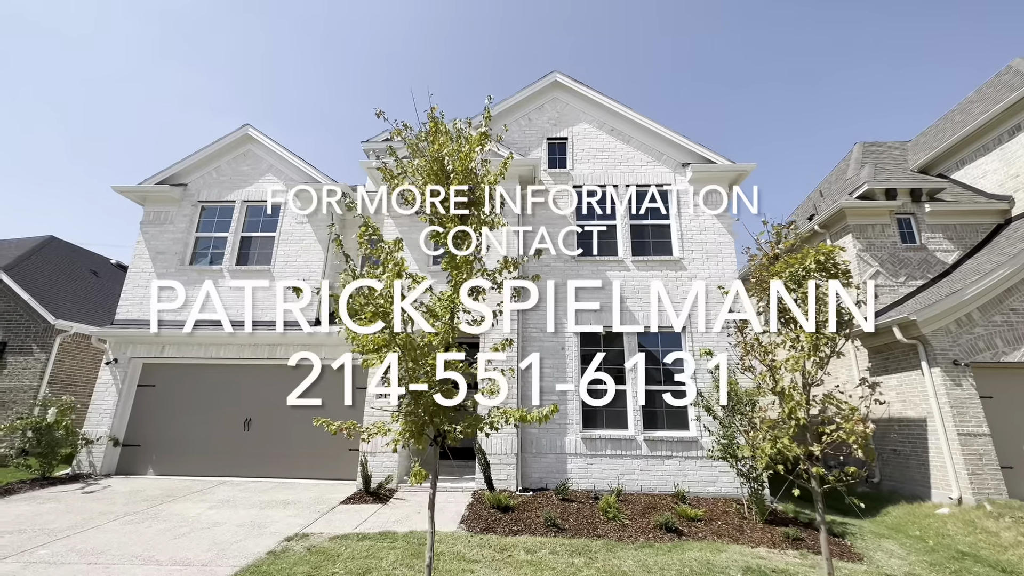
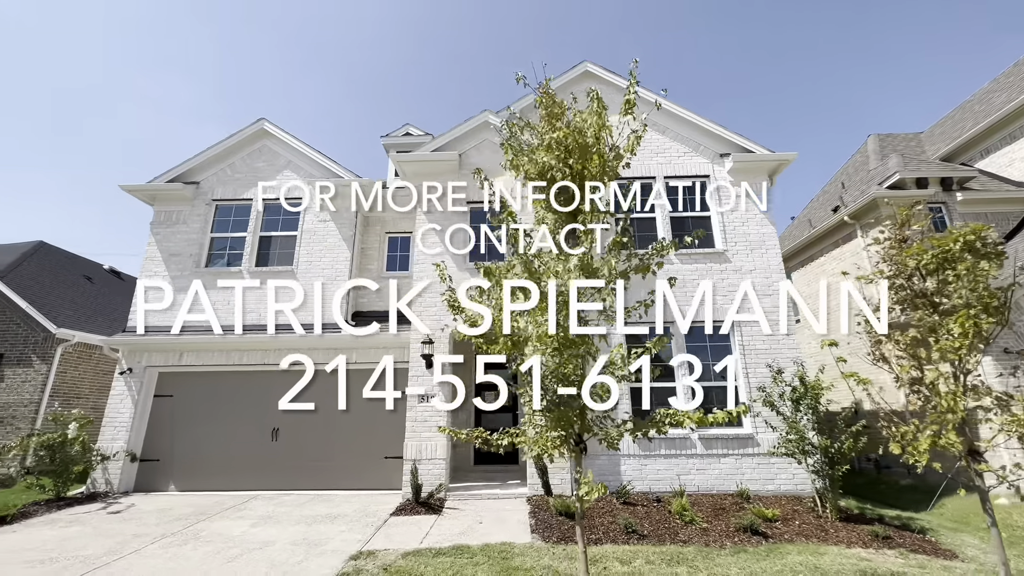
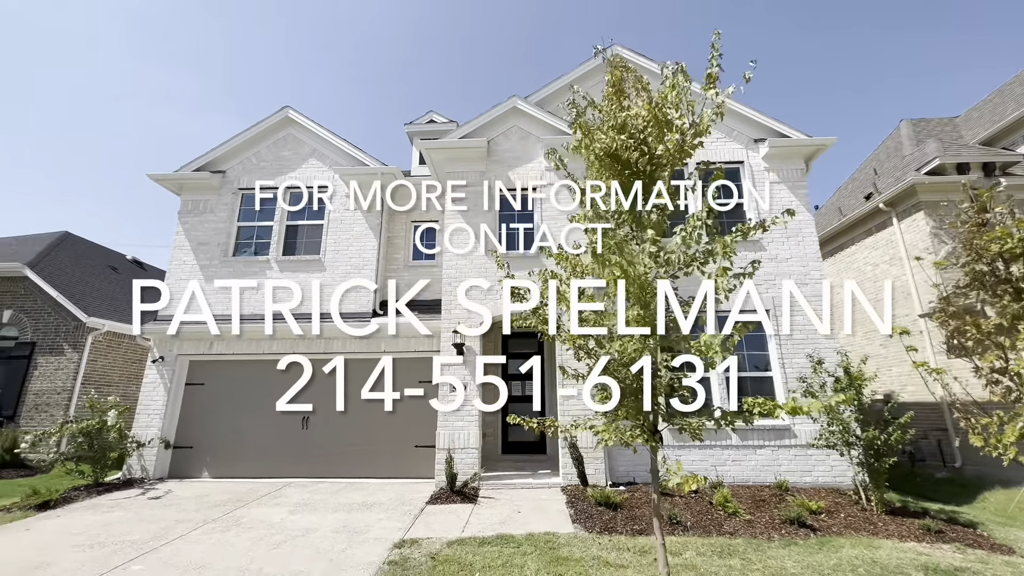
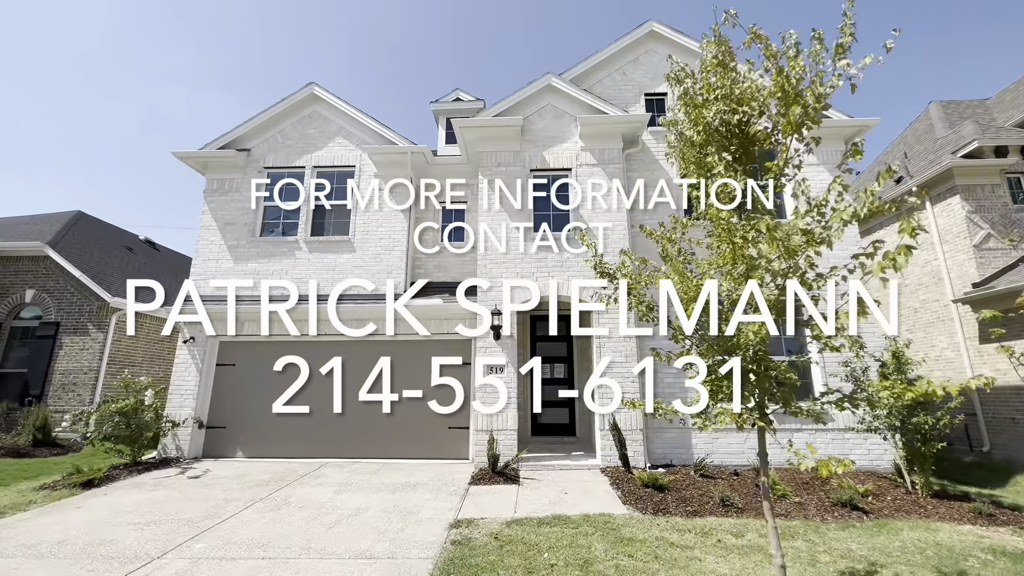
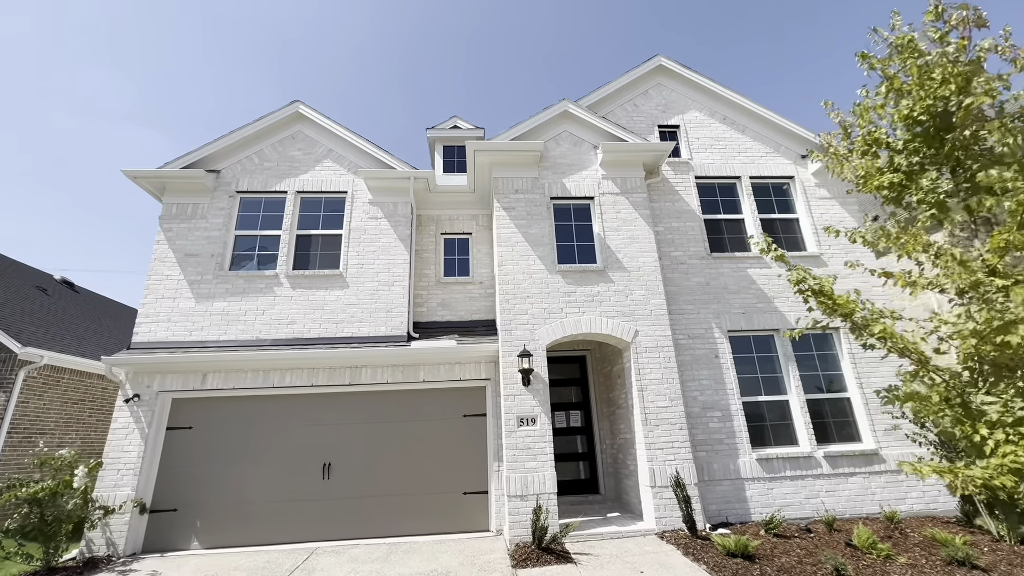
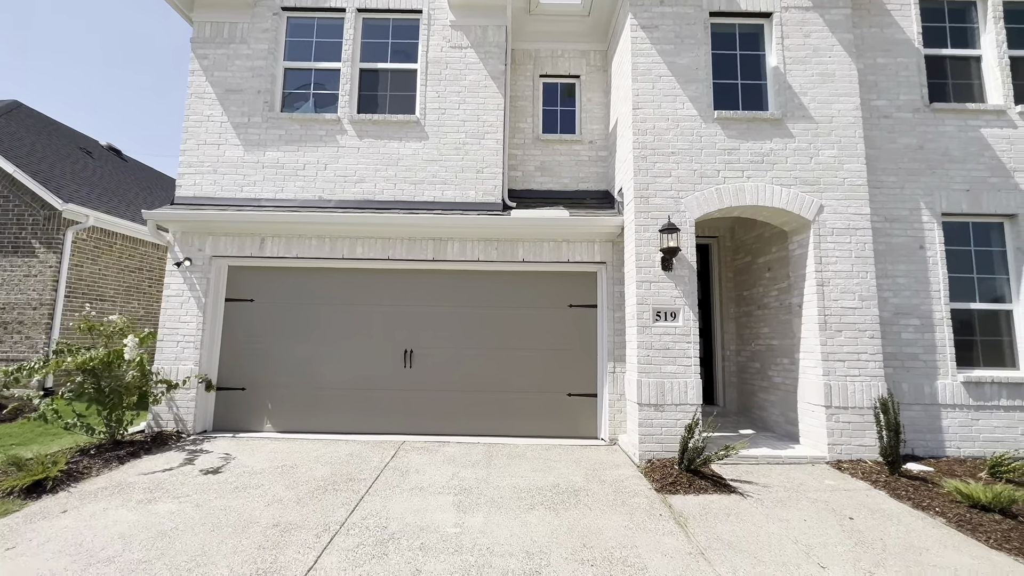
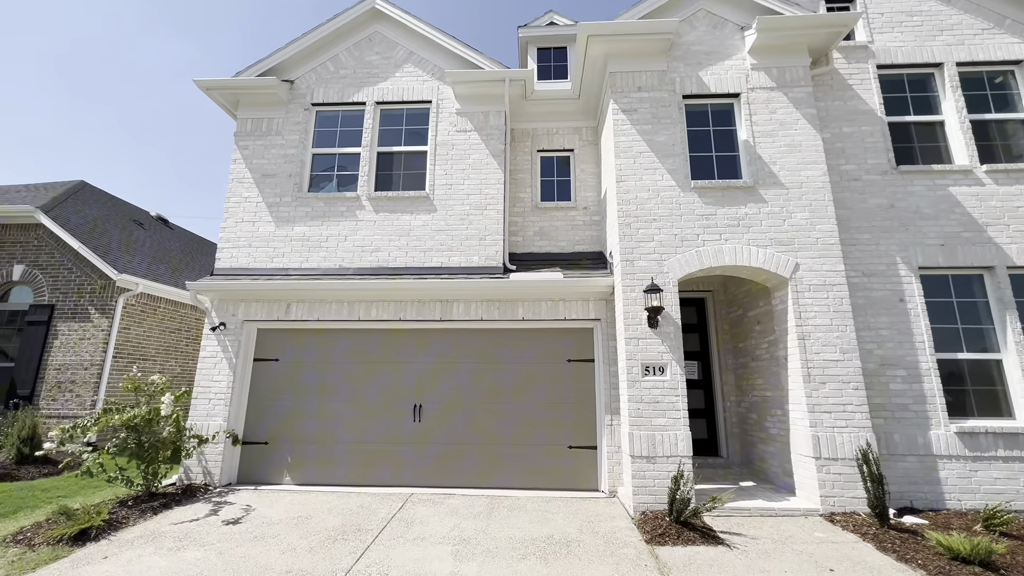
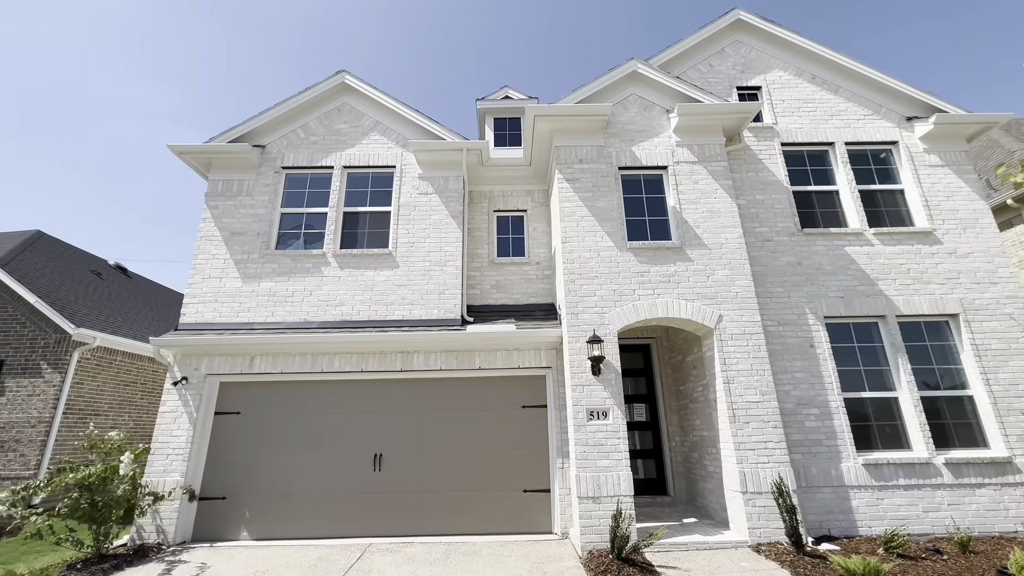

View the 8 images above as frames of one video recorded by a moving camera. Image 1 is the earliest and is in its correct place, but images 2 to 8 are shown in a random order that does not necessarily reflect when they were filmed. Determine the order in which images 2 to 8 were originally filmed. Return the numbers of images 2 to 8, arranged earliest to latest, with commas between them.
2, 3, 4, 5, 8, 7, 6
